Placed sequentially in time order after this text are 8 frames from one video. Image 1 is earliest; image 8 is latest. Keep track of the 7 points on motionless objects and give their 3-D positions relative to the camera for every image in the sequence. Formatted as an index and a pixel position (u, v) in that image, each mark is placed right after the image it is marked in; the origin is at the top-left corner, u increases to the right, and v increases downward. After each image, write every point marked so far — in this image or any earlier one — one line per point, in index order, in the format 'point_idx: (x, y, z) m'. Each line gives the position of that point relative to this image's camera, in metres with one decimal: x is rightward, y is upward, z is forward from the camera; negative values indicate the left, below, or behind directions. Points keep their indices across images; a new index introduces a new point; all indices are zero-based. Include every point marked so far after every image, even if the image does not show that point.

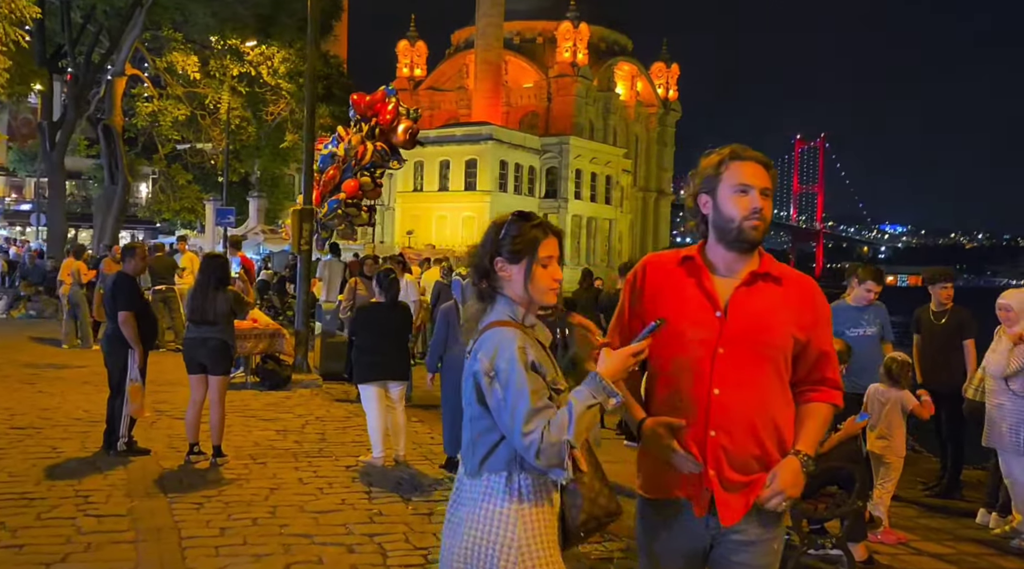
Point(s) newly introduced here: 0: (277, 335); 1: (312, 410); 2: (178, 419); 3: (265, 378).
0: (-3.4, -0.7, +13.5) m
1: (-2.5, -1.6, +11.8) m
2: (-3.8, -1.5, +10.7) m
3: (-3.6, -1.4, +13.4) m
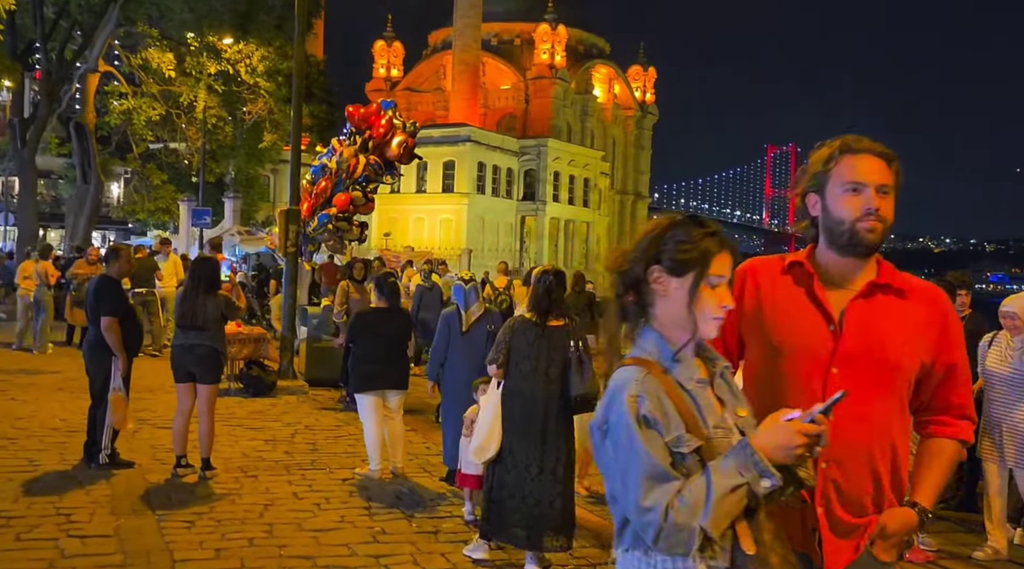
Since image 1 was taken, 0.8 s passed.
0: (-3.5, -0.8, +13.1) m
1: (-2.6, -1.6, +11.4) m
2: (-3.8, -1.6, +10.2) m
3: (-3.7, -1.4, +13.0) m
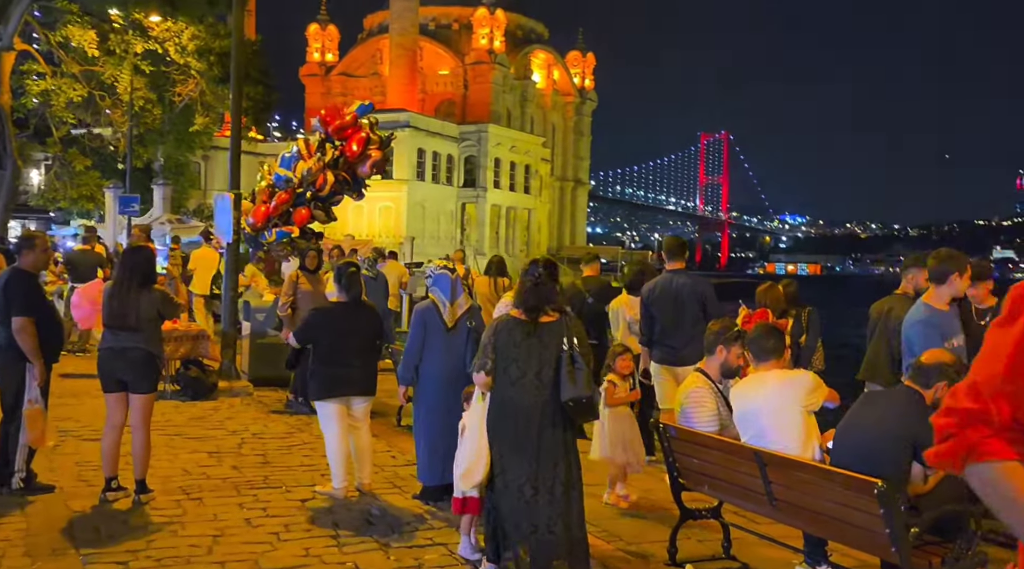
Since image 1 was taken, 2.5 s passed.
0: (-4.0, -0.7, +11.9) m
1: (-2.9, -1.5, +10.3) m
2: (-4.1, -1.5, +9.0) m
3: (-4.1, -1.3, +11.8) m
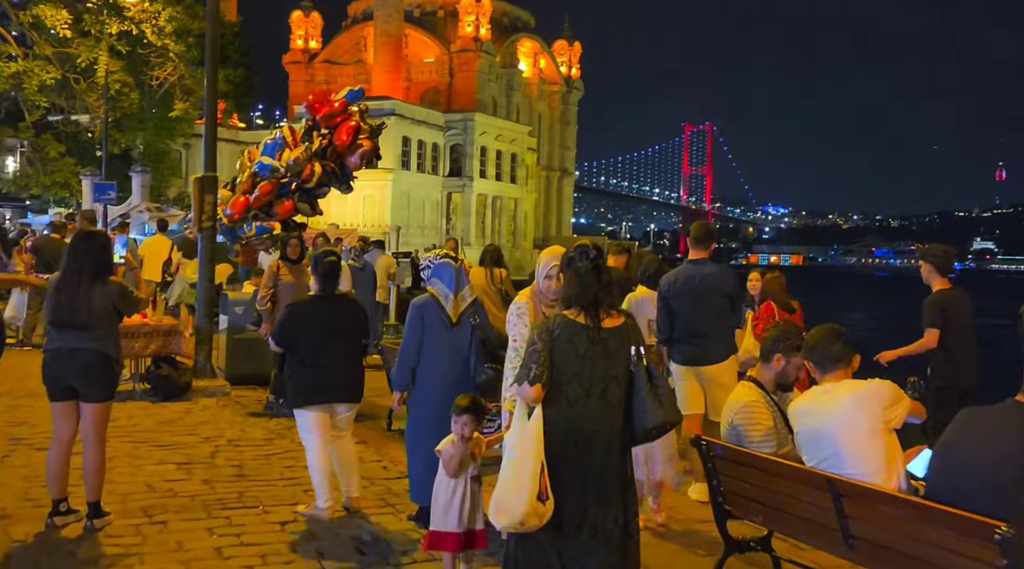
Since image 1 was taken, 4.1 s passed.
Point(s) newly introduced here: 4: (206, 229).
0: (-4.0, -0.6, +10.9) m
1: (-2.9, -1.4, +9.3) m
2: (-4.1, -1.4, +8.0) m
3: (-4.1, -1.2, +10.8) m
4: (-3.9, +0.7, +12.0) m
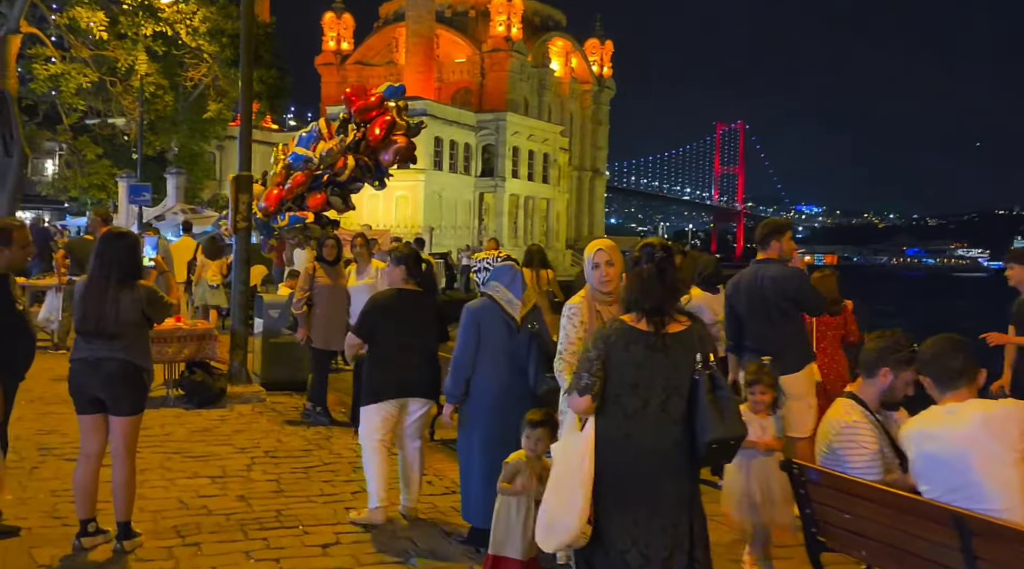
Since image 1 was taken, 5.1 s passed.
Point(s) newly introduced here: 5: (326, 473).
0: (-3.5, -0.6, +10.5) m
1: (-2.4, -1.5, +8.9) m
2: (-3.6, -1.5, +7.7) m
3: (-3.6, -1.2, +10.4) m
4: (-3.4, +0.7, +11.6) m
5: (-1.5, -1.6, +7.7) m
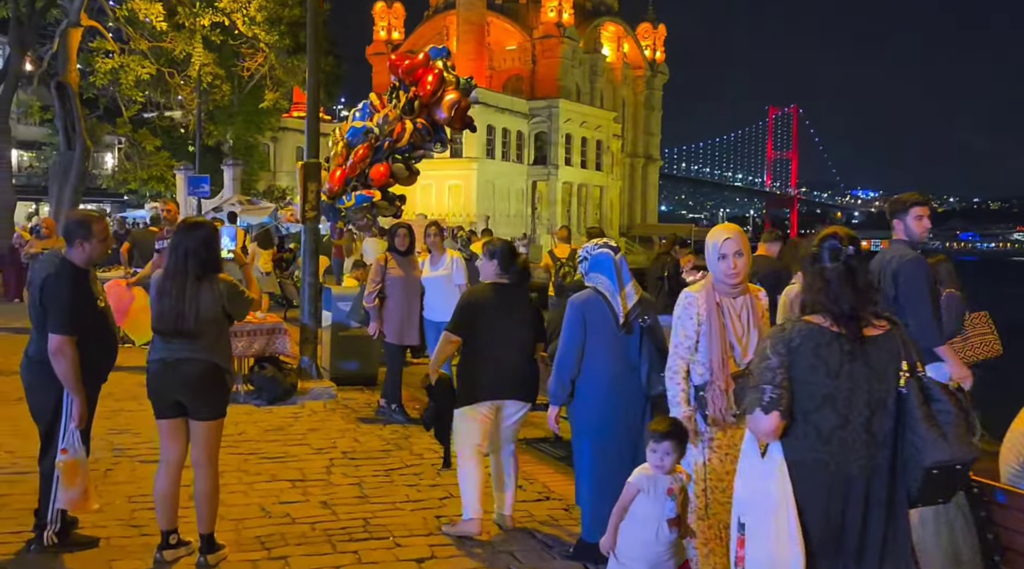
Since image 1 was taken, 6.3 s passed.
0: (-2.6, -0.5, +10.2) m
1: (-1.6, -1.4, +8.5) m
2: (-2.9, -1.4, +7.3) m
3: (-2.7, -1.1, +10.1) m
4: (-2.4, +0.8, +11.2) m
5: (-0.8, -1.5, +7.3) m
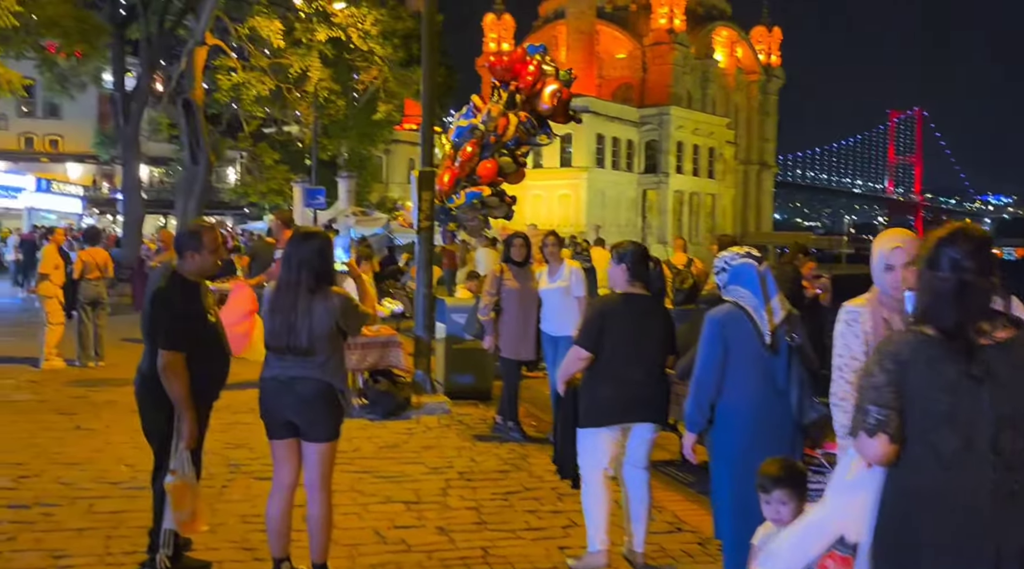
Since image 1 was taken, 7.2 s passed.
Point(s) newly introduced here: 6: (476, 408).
0: (-1.3, -0.6, +10.0) m
1: (-0.6, -1.5, +8.2) m
2: (-1.9, -1.5, +7.2) m
3: (-1.4, -1.3, +9.9) m
4: (-1.0, +0.6, +11.0) m
5: (+0.1, -1.6, +6.9) m
6: (-0.4, -1.4, +10.7) m
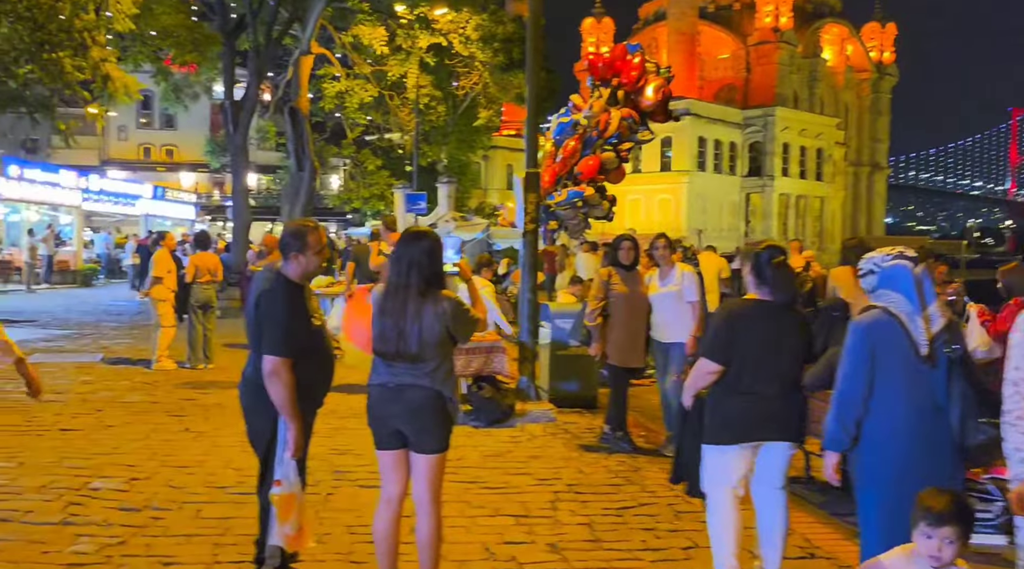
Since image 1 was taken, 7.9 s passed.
0: (-0.2, -0.7, +9.7) m
1: (+0.4, -1.6, +7.9) m
2: (-1.1, -1.5, +7.0) m
3: (-0.3, -1.3, +9.6) m
4: (+0.2, +0.6, +10.7) m
5: (+0.9, -1.6, +6.5) m
6: (+0.8, -1.5, +10.3) m
